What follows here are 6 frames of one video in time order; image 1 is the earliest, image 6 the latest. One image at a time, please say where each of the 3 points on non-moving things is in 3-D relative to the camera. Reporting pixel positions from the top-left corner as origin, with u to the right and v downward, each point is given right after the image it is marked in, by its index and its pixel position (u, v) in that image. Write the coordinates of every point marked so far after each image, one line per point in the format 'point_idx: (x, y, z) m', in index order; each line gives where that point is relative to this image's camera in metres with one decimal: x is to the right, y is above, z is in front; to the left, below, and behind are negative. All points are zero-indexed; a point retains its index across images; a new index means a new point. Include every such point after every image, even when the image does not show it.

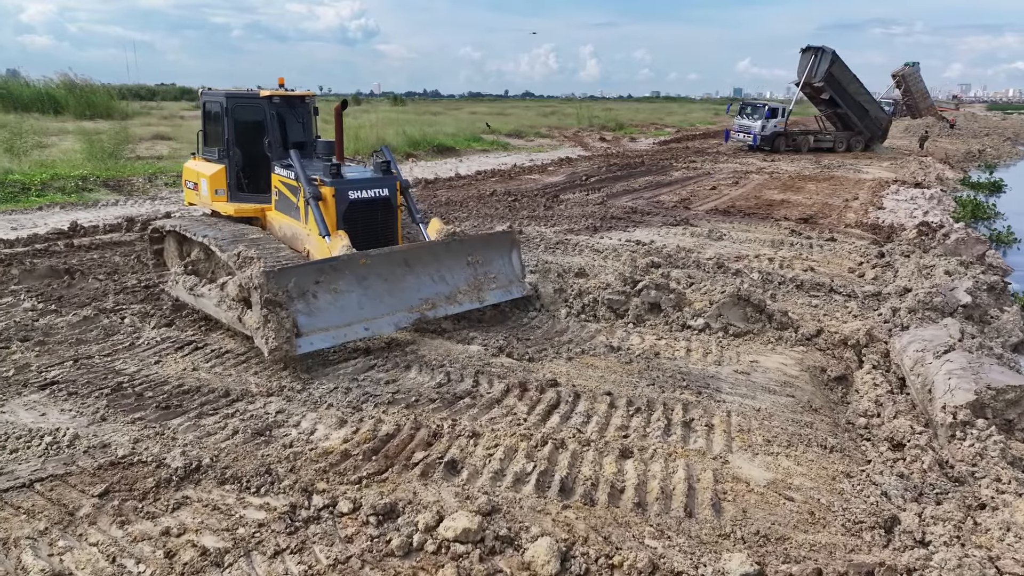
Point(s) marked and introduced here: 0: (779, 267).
0: (+3.4, +0.3, +9.1) m
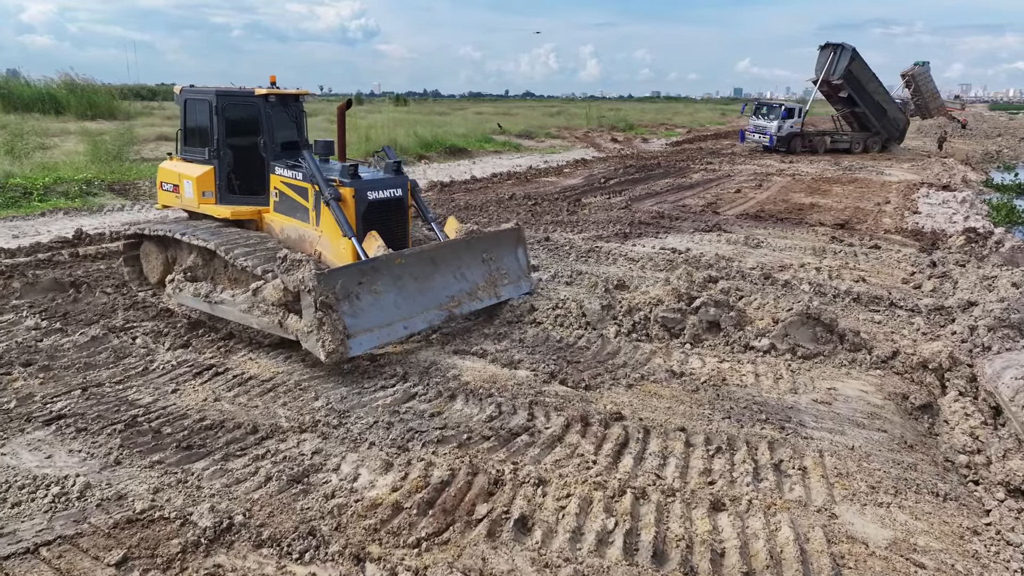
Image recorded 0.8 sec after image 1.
0: (+3.7, +0.1, +8.6) m
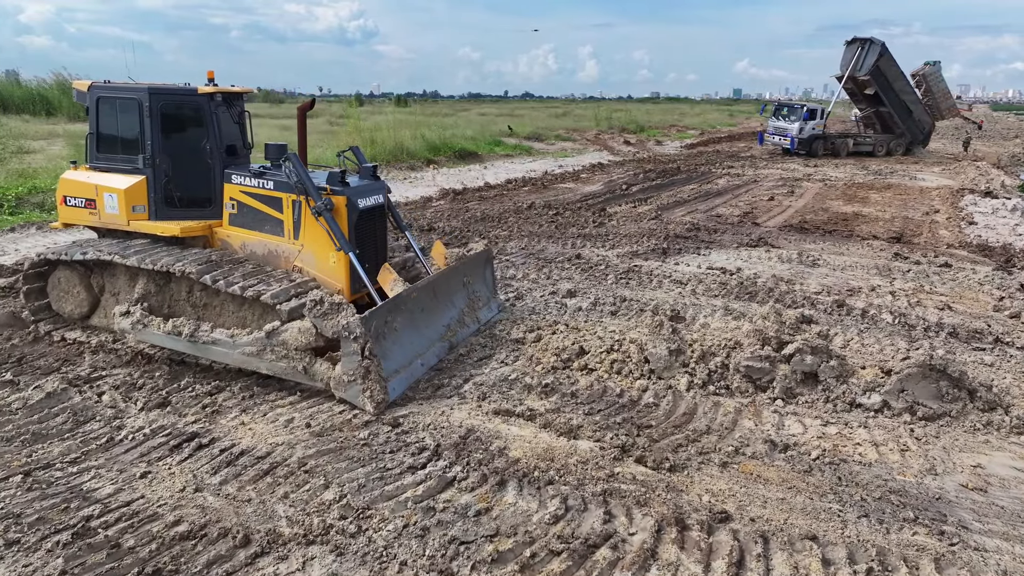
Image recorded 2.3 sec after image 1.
0: (+4.1, -0.2, +7.5) m
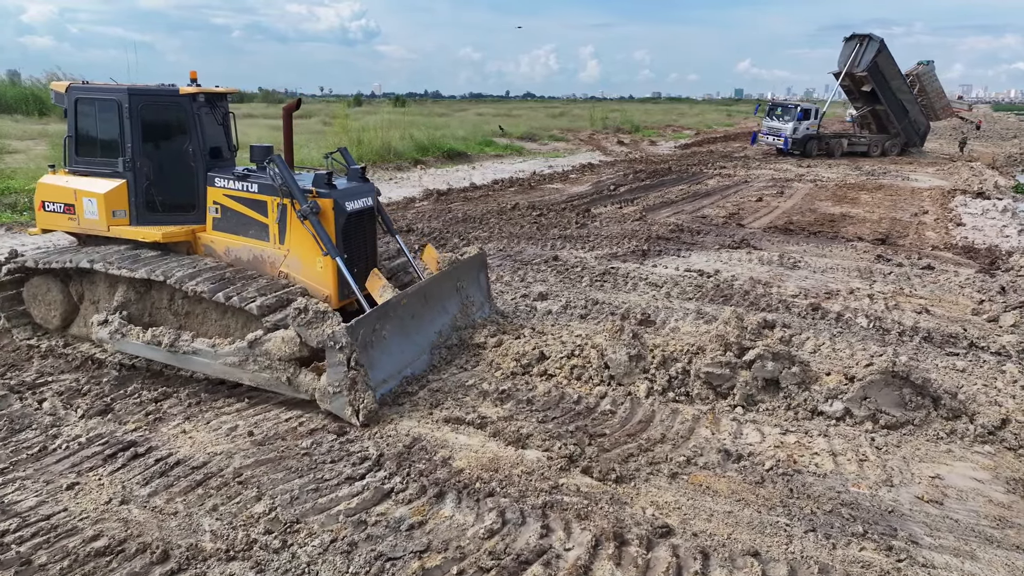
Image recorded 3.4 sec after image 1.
0: (+3.8, -0.2, +7.3) m
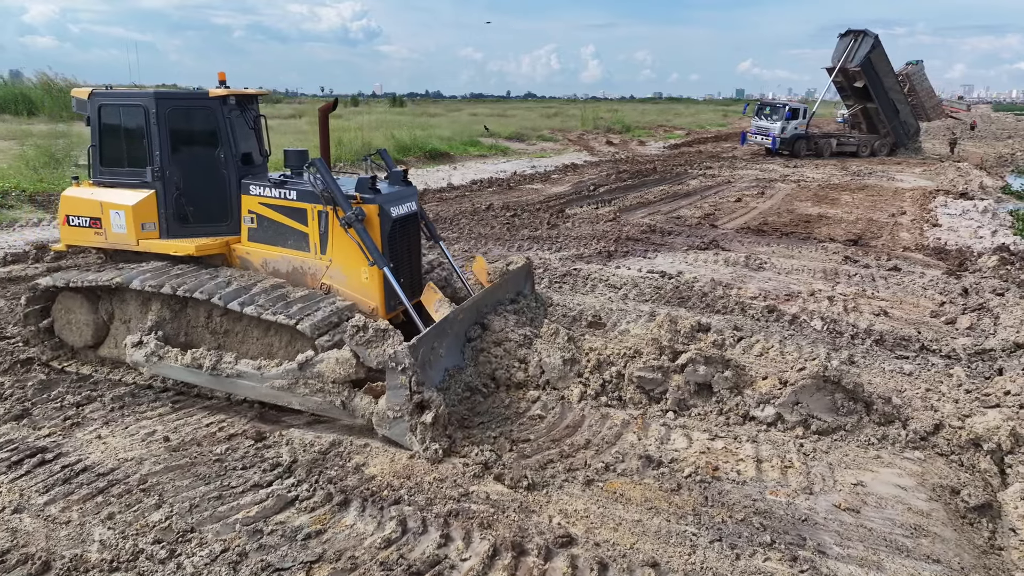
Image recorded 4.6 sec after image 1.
0: (+3.3, -0.2, +7.3) m
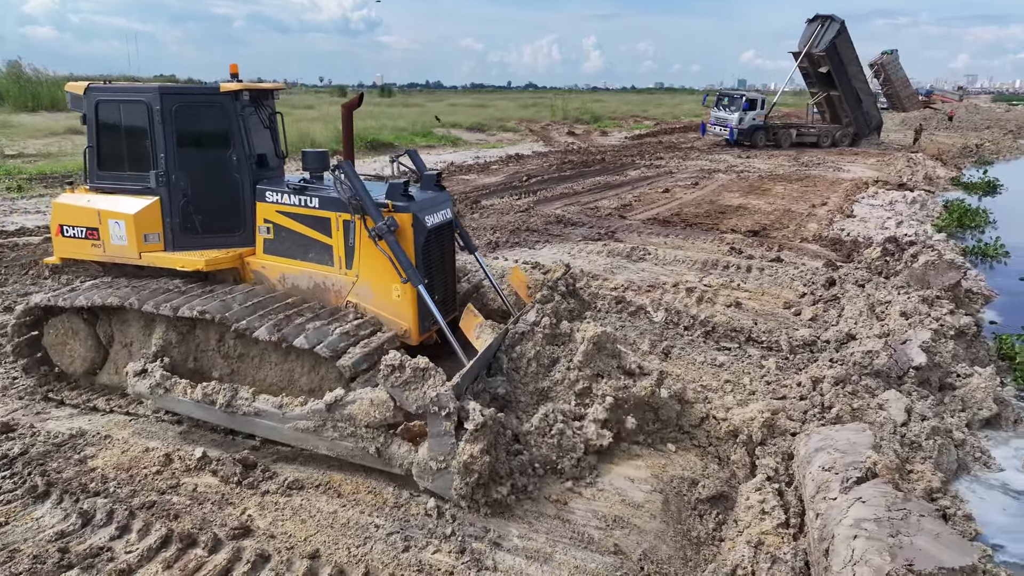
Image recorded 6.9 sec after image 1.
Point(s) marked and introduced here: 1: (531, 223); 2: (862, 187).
0: (+1.8, -0.1, +7.2) m
1: (+0.3, +1.0, +11.2) m
2: (+7.6, +2.2, +15.7) m
